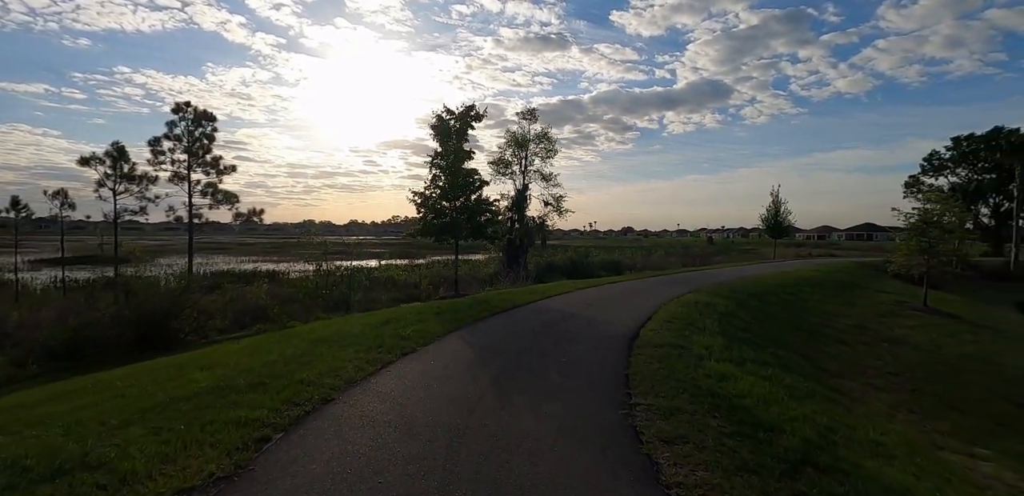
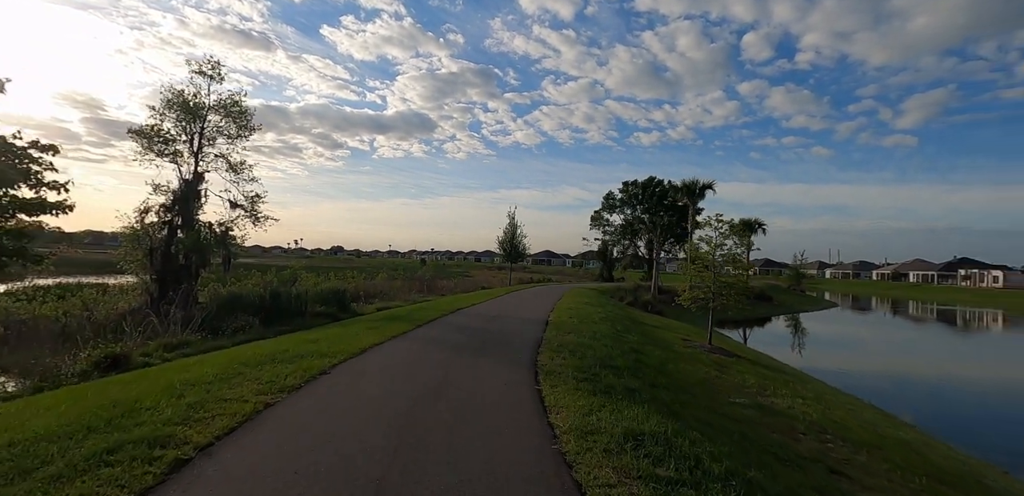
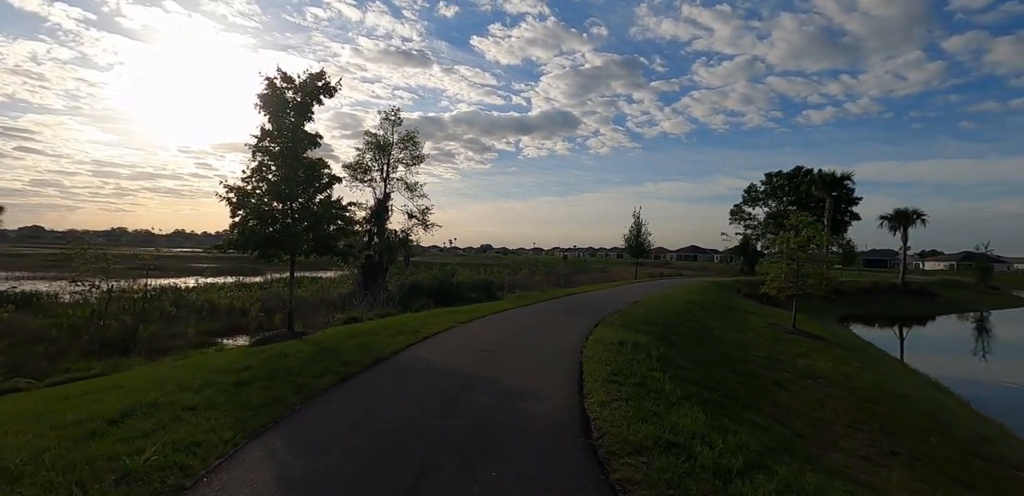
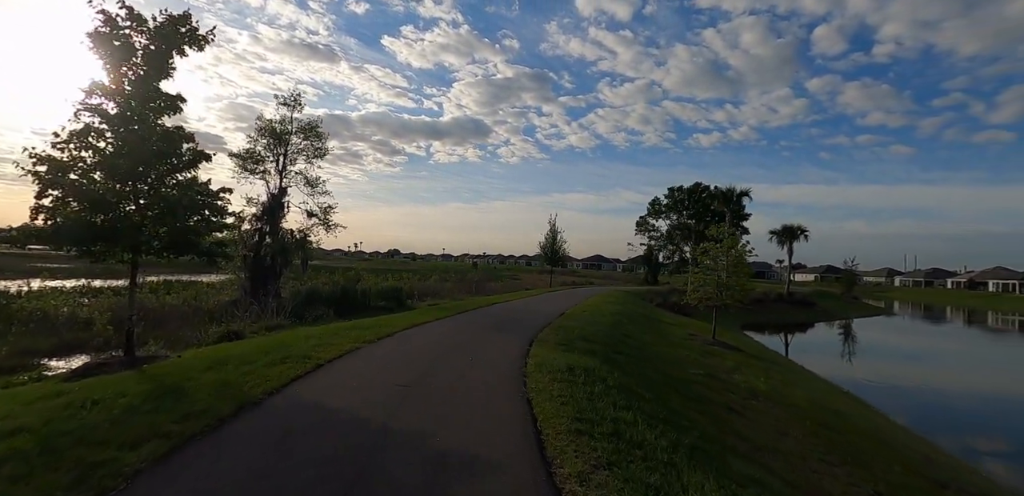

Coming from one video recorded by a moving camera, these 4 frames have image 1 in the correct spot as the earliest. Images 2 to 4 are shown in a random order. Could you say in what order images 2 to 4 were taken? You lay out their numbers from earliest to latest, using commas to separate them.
3, 4, 2
